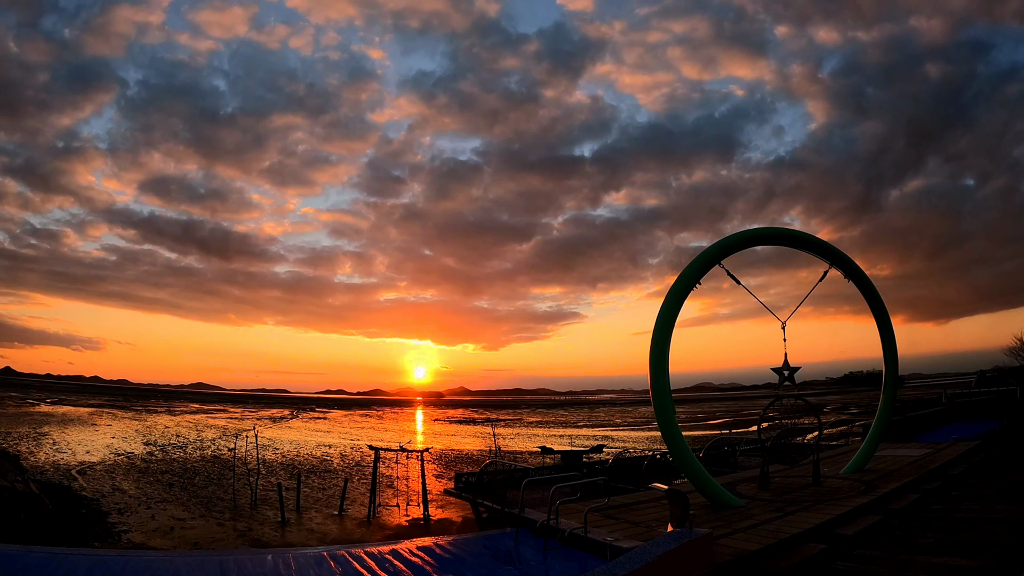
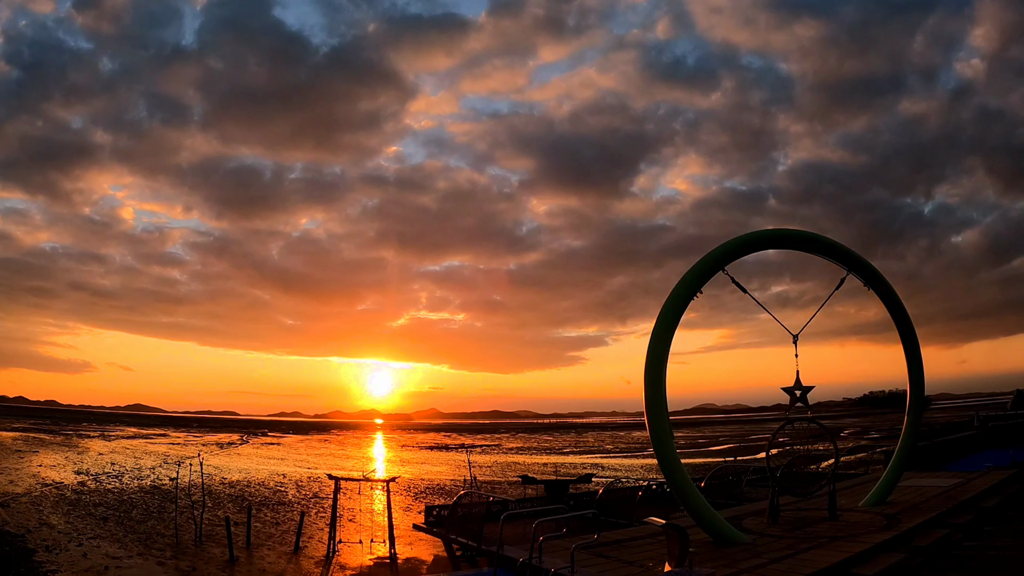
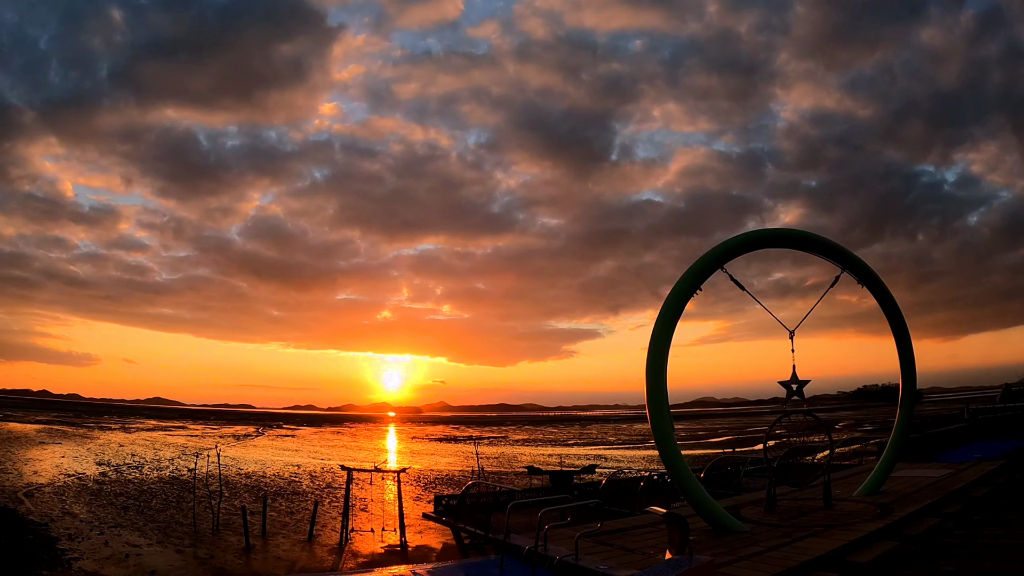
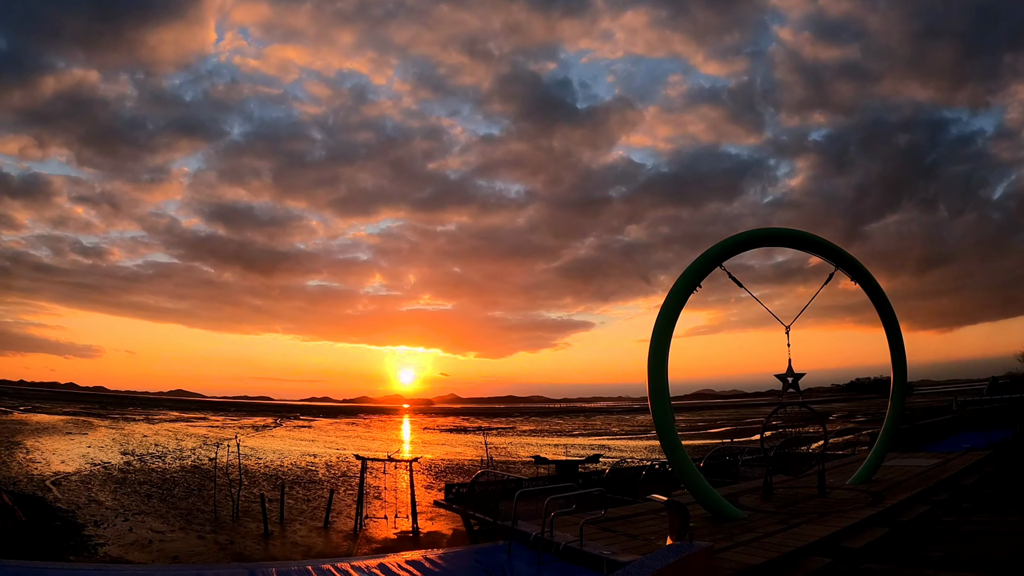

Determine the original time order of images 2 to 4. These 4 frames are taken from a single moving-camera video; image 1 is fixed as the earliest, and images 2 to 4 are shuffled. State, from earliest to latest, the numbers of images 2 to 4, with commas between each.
4, 3, 2
